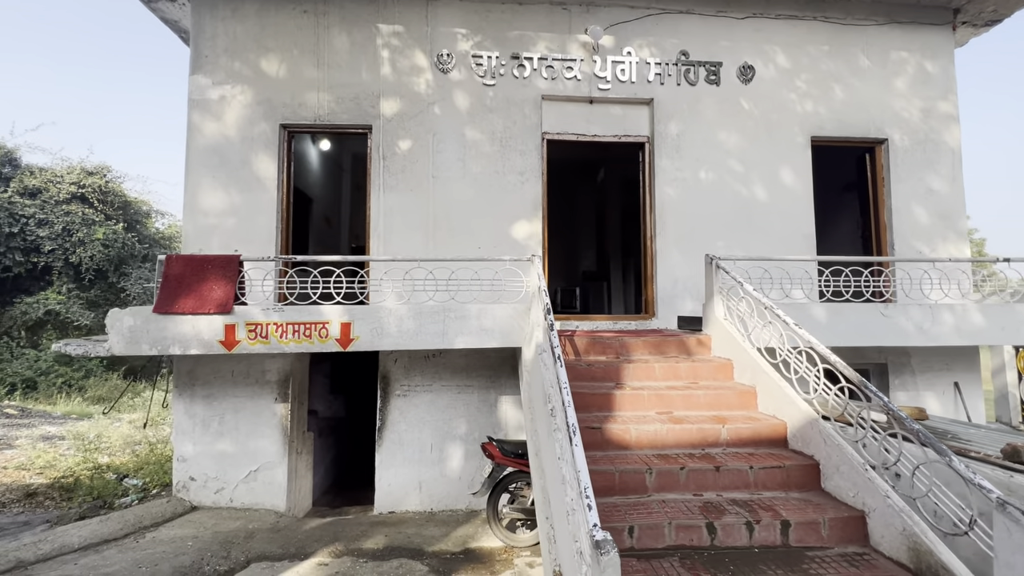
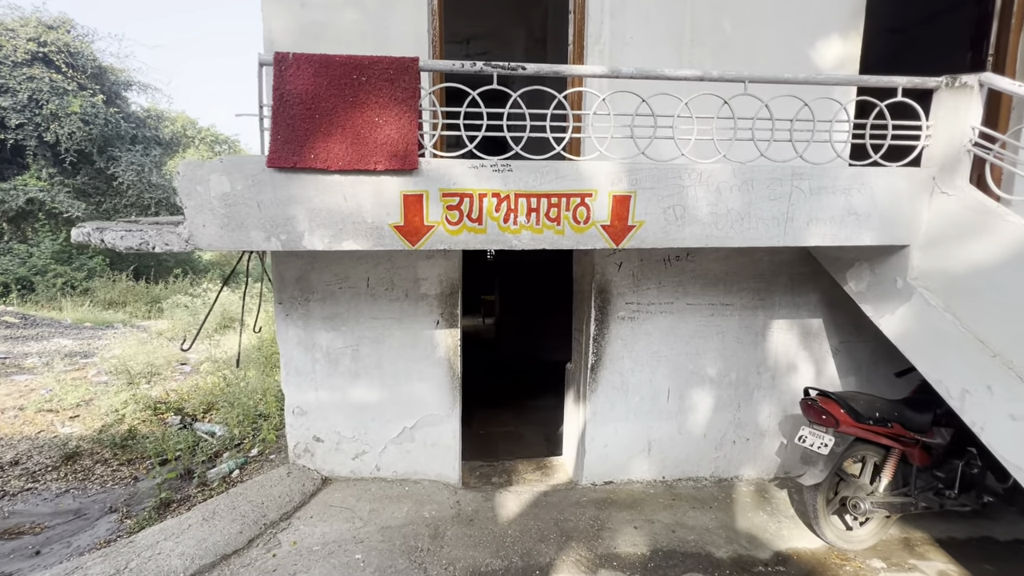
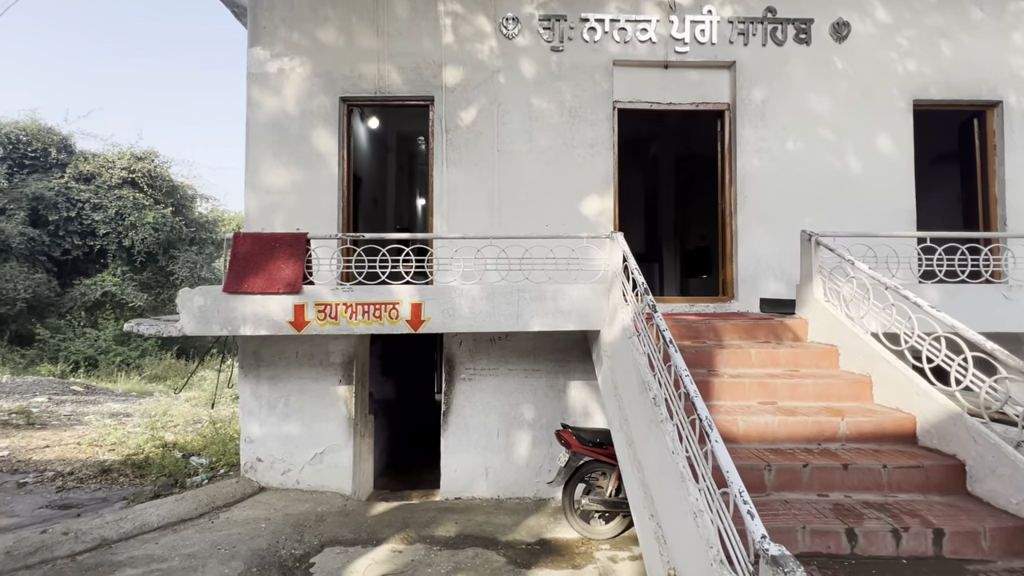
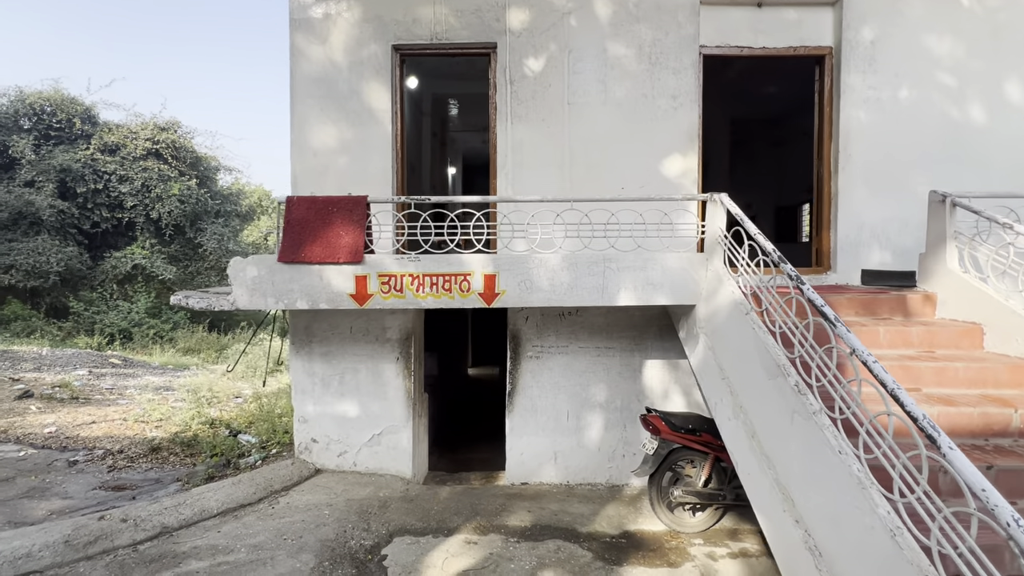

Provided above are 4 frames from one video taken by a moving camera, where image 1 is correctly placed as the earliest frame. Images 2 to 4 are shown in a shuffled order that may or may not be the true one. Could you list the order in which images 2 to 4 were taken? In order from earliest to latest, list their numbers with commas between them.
3, 4, 2
